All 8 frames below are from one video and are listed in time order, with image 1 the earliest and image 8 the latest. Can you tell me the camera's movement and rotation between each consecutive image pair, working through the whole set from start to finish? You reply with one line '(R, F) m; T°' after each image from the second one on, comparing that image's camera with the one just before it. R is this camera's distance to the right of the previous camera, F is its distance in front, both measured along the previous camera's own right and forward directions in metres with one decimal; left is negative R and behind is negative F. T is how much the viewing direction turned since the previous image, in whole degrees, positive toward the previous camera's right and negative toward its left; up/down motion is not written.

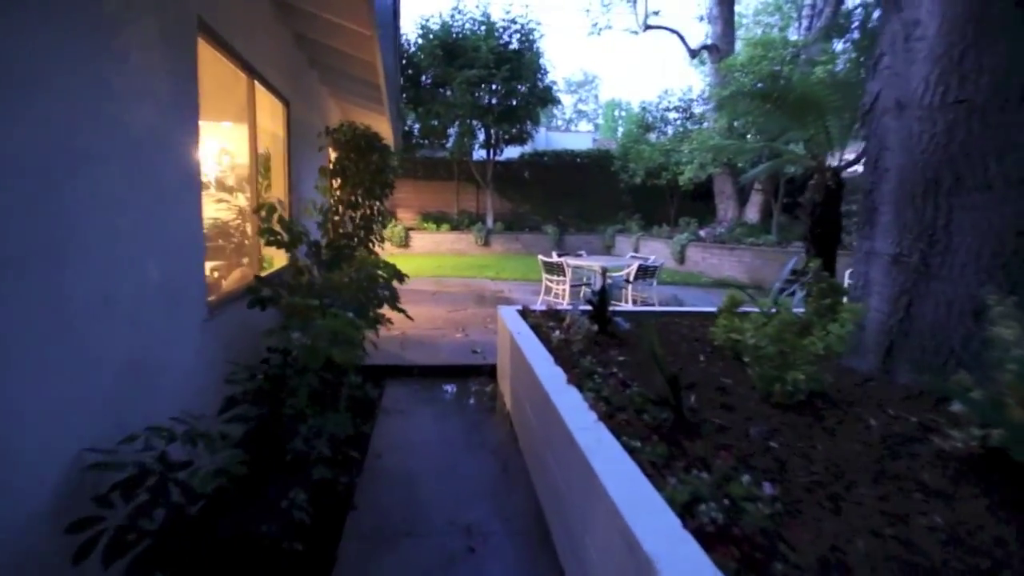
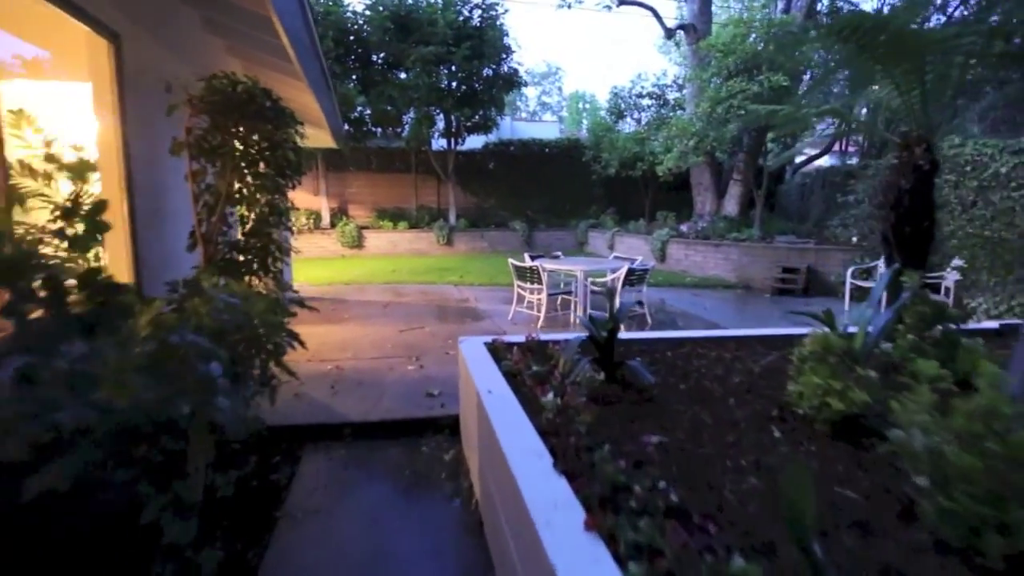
(0.0, +1.2) m; +3°
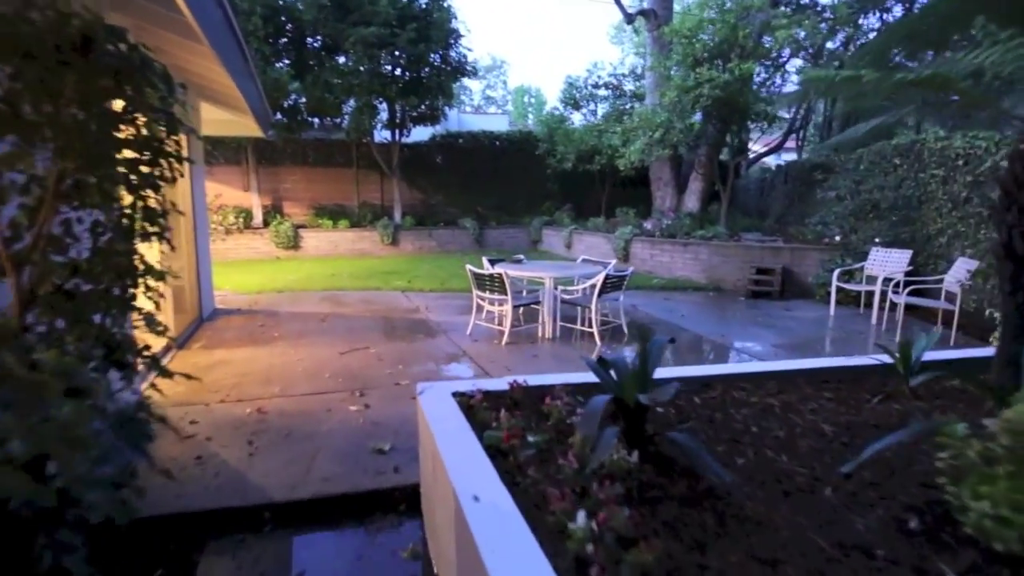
(-0.1, +0.9) m; +5°
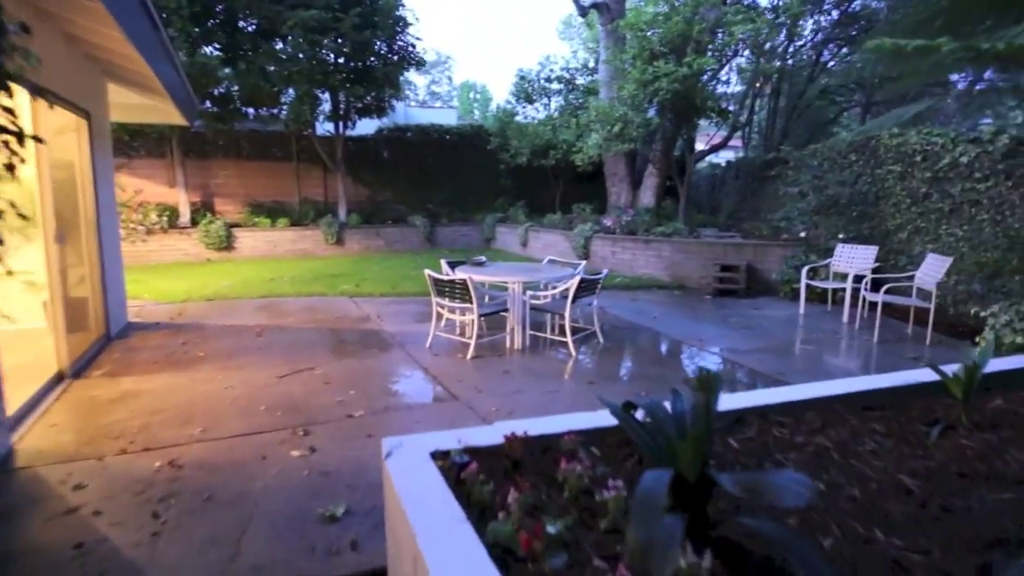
(-0.2, +0.6) m; +5°
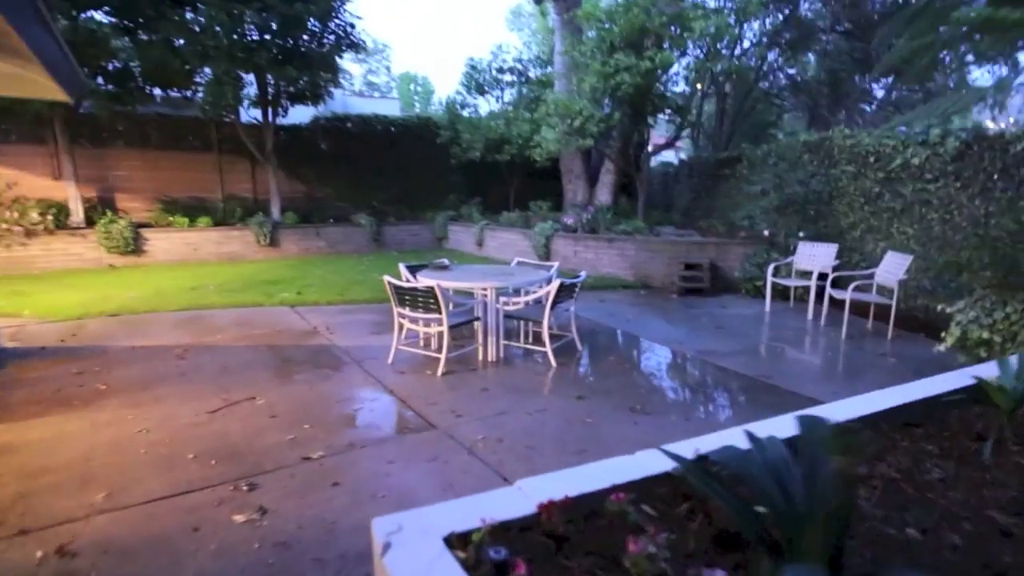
(-0.2, +0.5) m; +6°
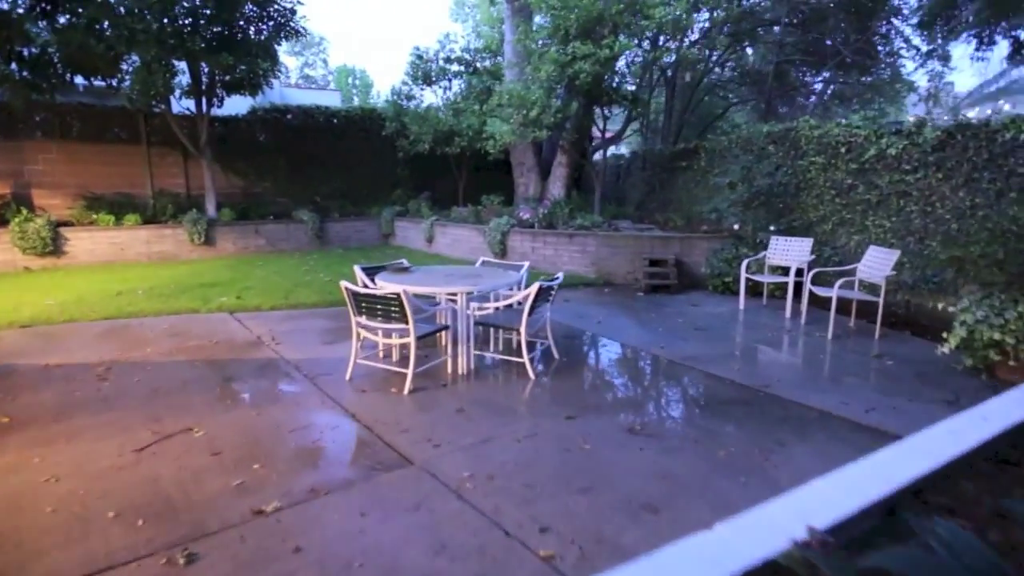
(-0.2, +0.4) m; +5°
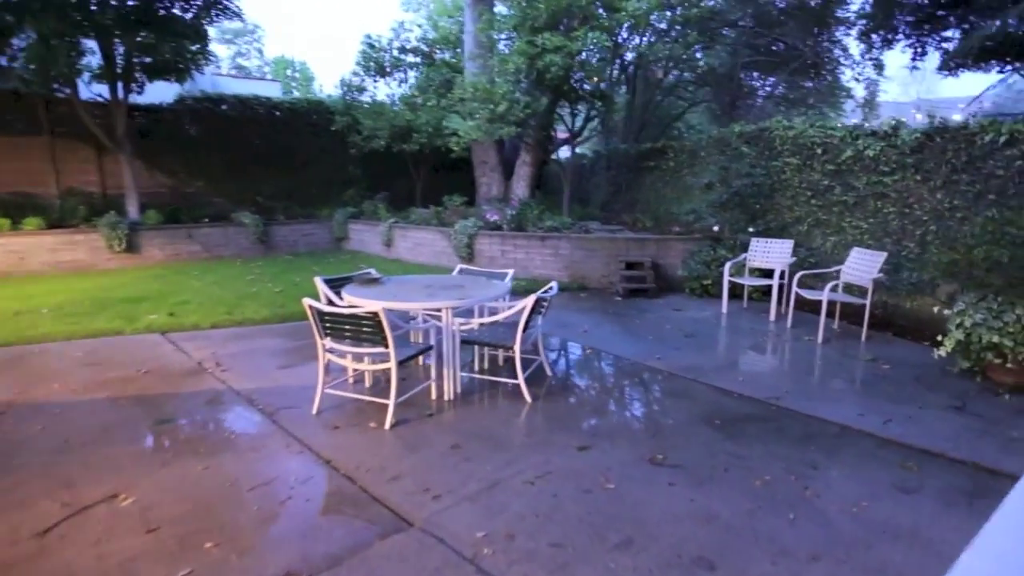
(-0.3, +0.5) m; +5°
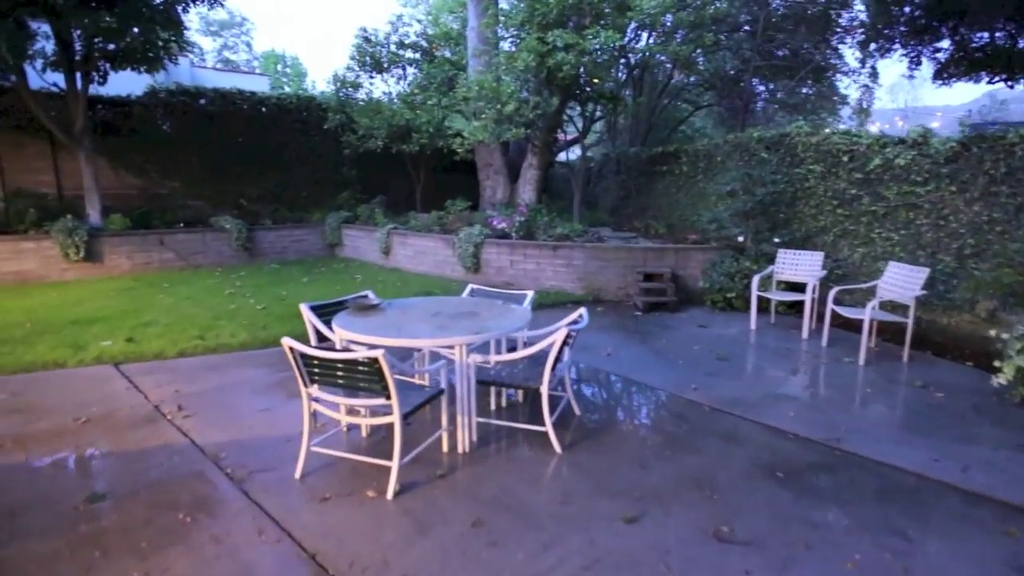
(-0.2, +0.7) m; 0°
